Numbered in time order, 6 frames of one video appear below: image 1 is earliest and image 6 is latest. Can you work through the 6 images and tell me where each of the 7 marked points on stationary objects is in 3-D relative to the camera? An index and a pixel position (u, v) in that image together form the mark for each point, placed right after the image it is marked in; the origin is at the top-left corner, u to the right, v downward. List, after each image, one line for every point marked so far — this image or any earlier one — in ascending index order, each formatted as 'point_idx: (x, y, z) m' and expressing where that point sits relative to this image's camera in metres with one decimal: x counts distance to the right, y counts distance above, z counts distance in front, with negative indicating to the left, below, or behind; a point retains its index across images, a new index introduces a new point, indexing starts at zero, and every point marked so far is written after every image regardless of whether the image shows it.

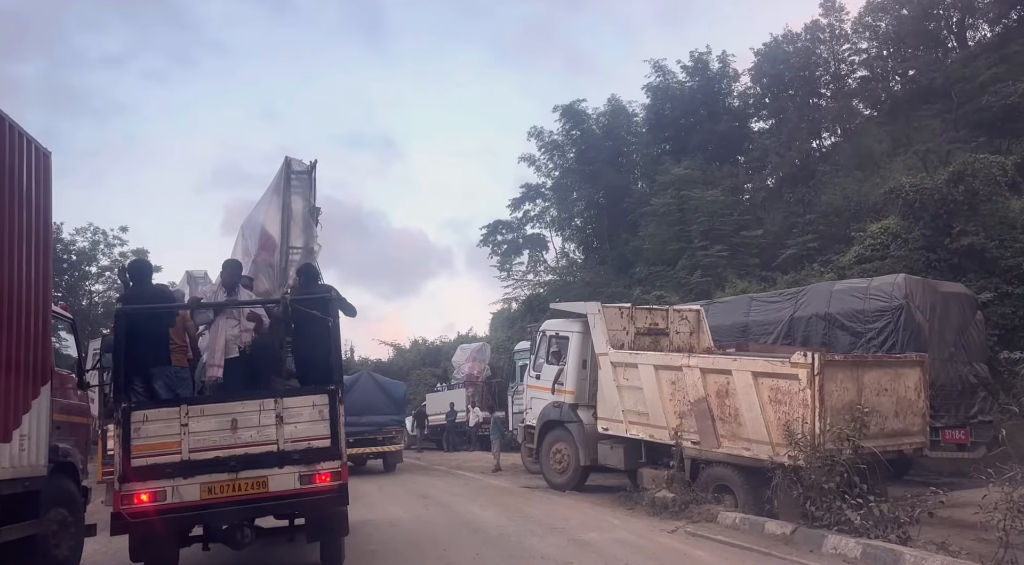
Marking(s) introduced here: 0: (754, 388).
0: (+3.0, -1.3, +9.8) m
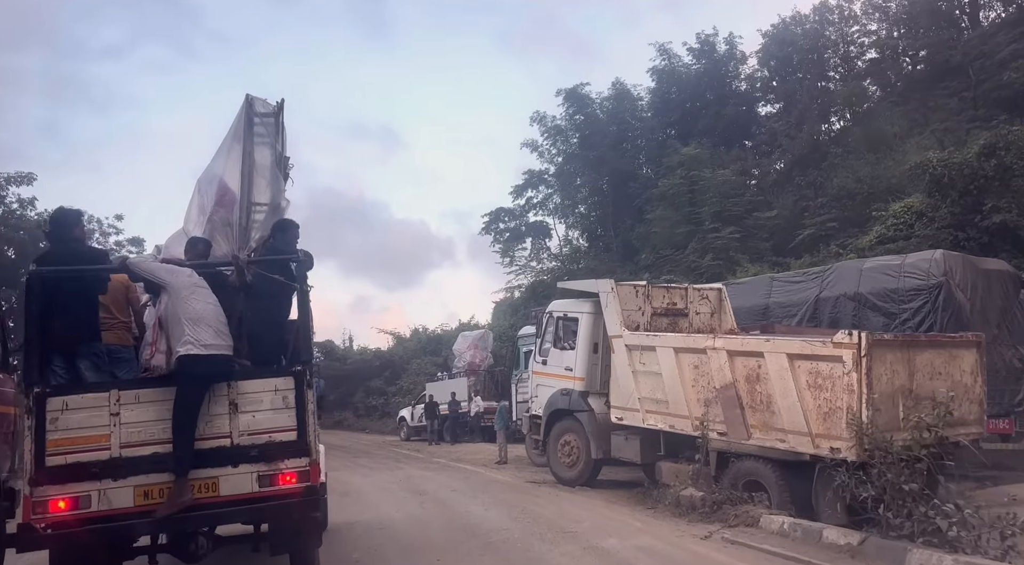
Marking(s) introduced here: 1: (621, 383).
0: (+3.1, -1.0, +8.7) m
1: (+1.6, -1.4, +11.2) m
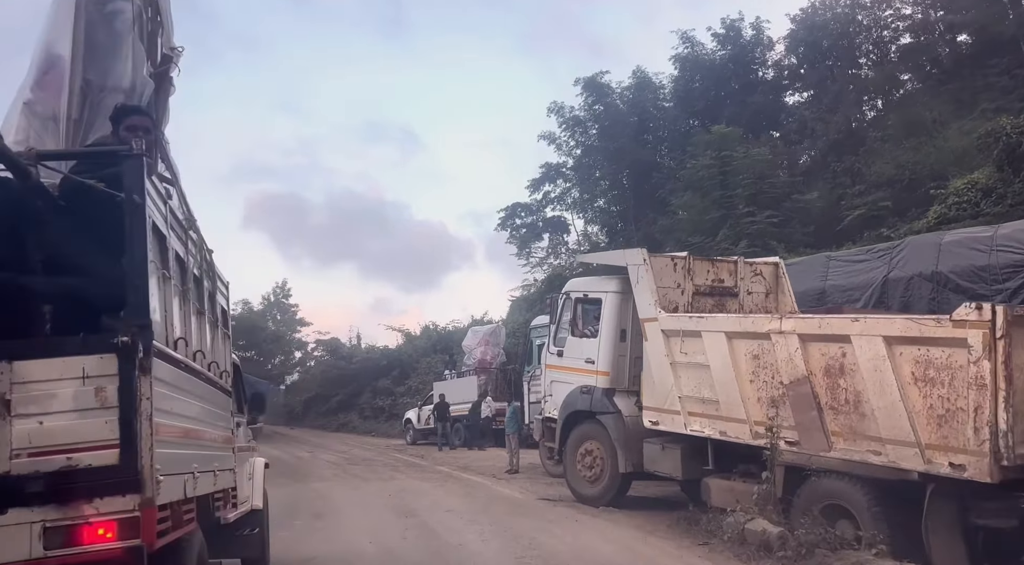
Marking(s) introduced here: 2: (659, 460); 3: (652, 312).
0: (+3.1, -0.6, +6.4) m
1: (+1.6, -1.1, +8.9) m
2: (+1.7, -2.0, +8.9) m
3: (+1.6, -0.3, +9.0) m
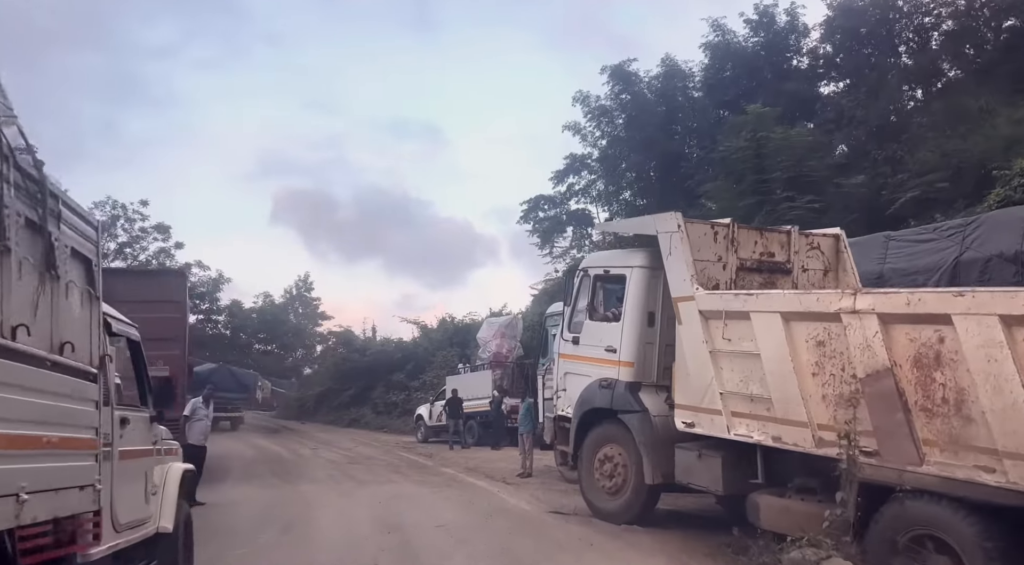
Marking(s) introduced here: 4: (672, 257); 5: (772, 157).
0: (+3.1, -0.4, +4.8) m
1: (+1.7, -0.8, +7.3) m
2: (+1.7, -1.7, +7.3) m
3: (+1.6, -0.1, +7.4) m
4: (+1.6, +0.3, +7.6) m
5: (+7.5, +3.6, +22.8) m
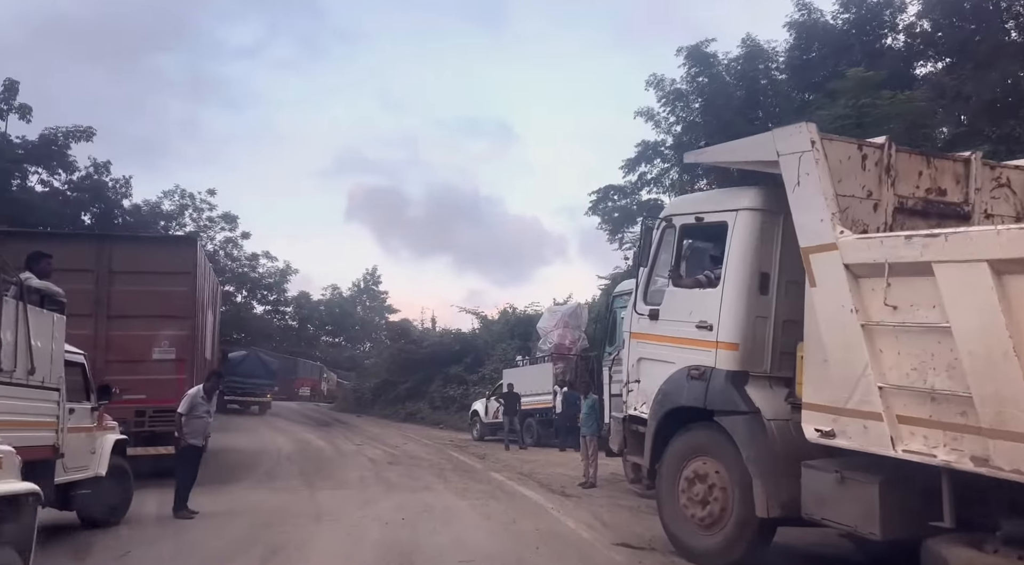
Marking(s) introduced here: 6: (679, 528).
0: (+3.2, 0.0, +2.3) m
1: (+2.0, -0.4, +5.0) m
2: (+2.0, -1.4, +5.0) m
3: (+2.0, +0.3, +5.0) m
4: (+1.9, +0.6, +5.2) m
5: (+9.2, +3.9, +19.8) m
6: (+1.3, -1.9, +6.1) m
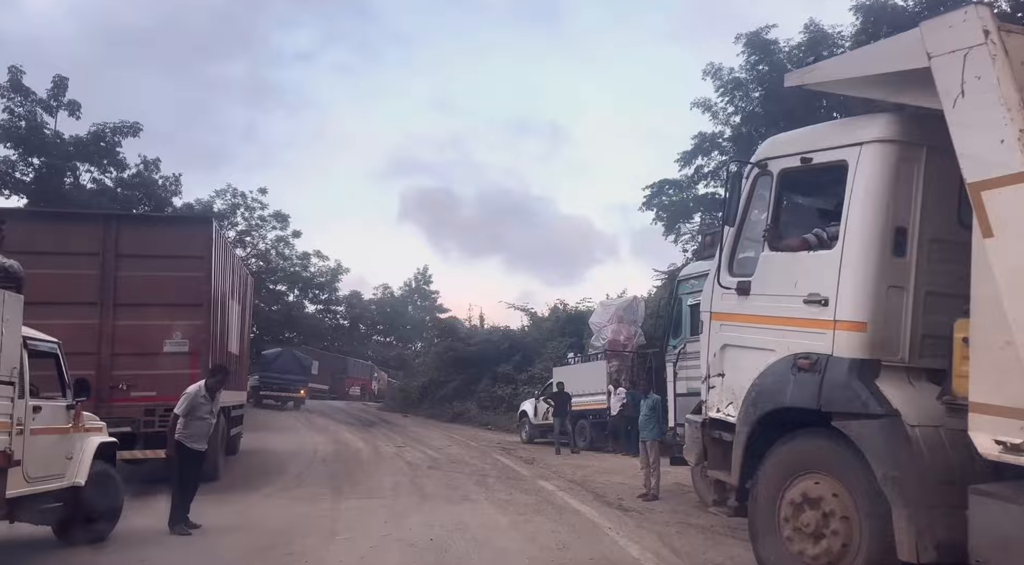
0: (+3.2, +0.2, +0.7) m
1: (+2.2, -0.2, +3.5) m
2: (+2.2, -1.1, +3.5) m
3: (+2.2, +0.5, +3.5) m
4: (+2.2, +0.9, +3.7) m
5: (+10.3, +4.2, +17.8) m
6: (+1.6, -1.7, +4.6) m
